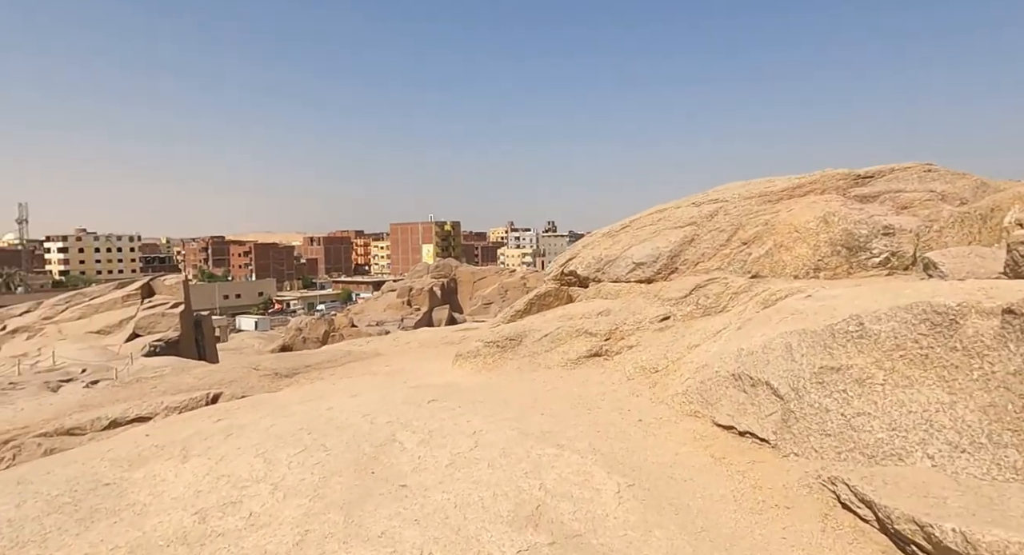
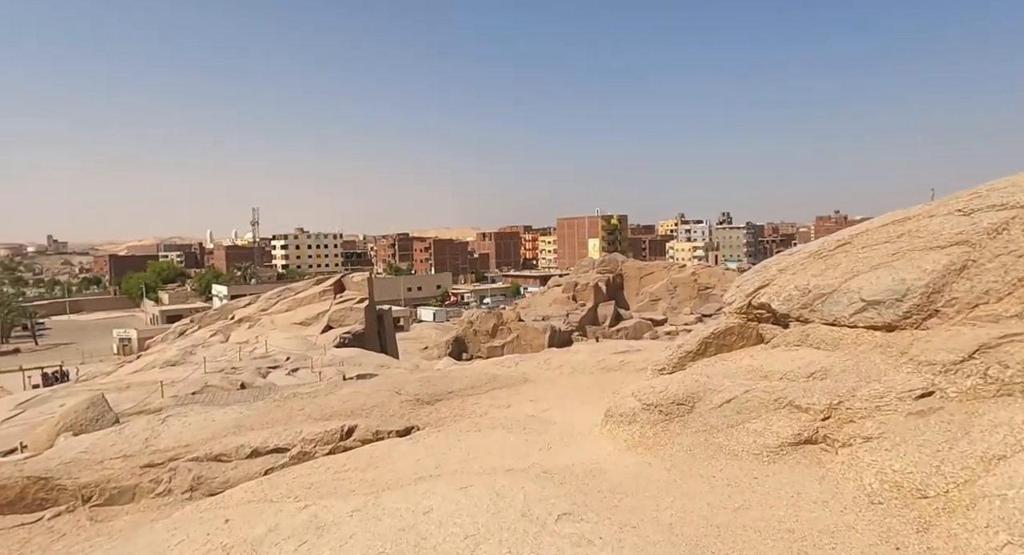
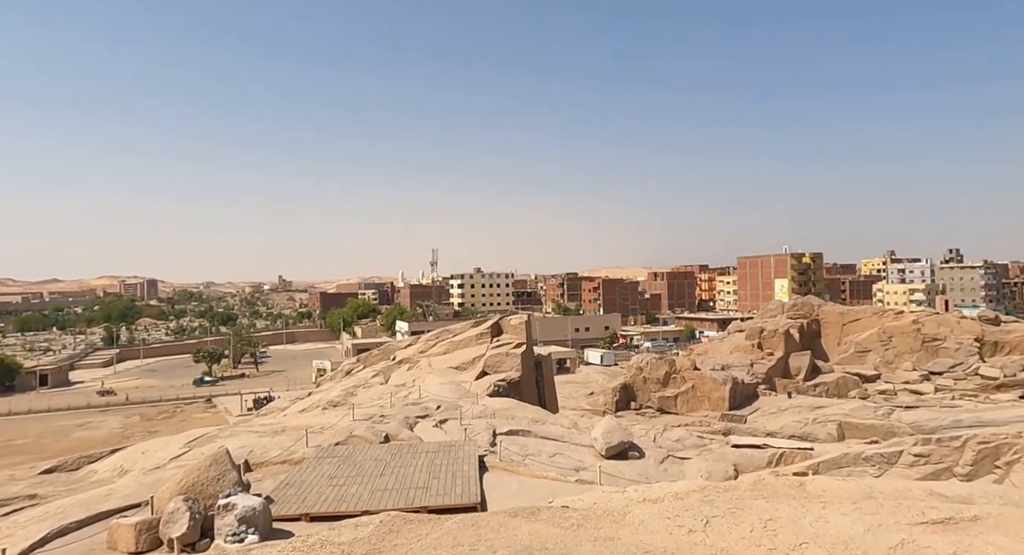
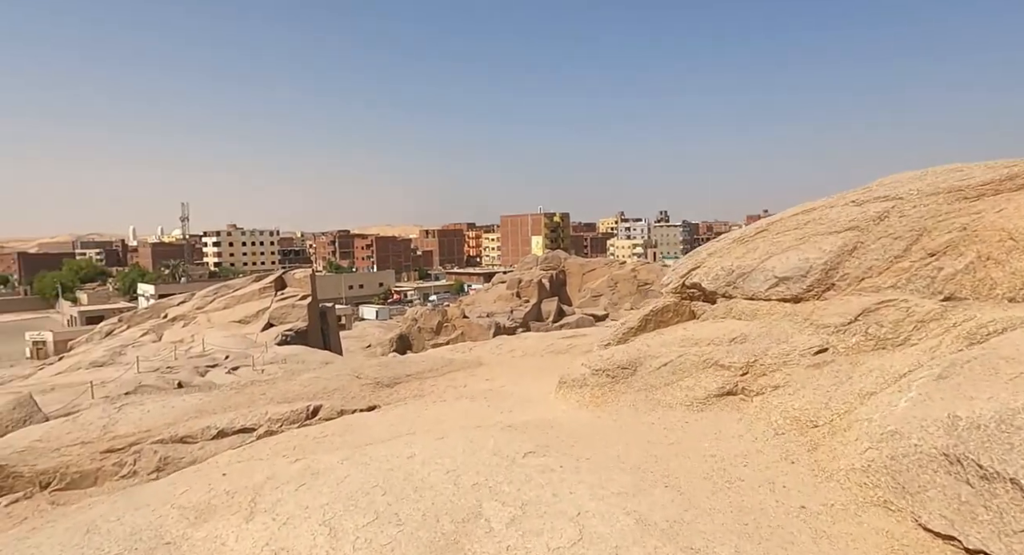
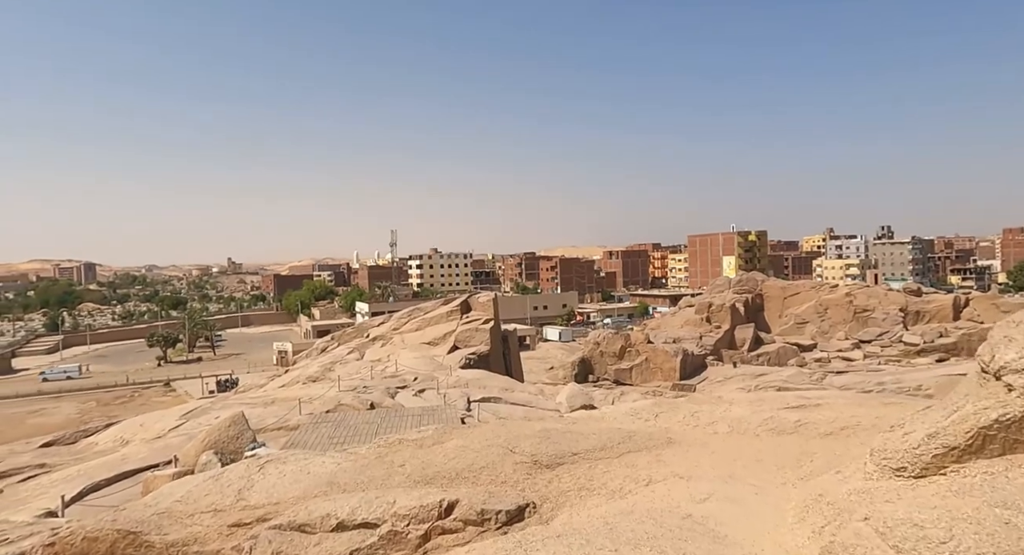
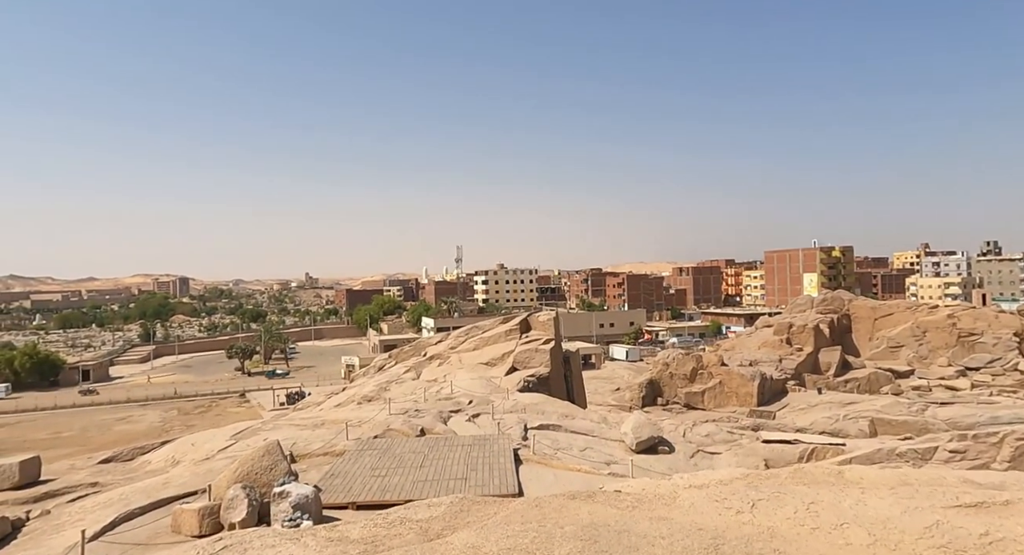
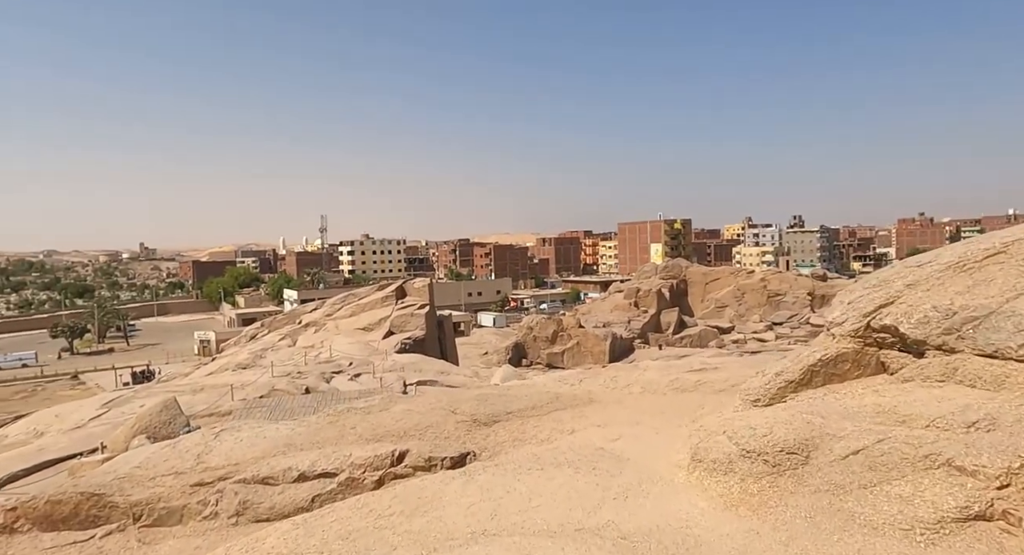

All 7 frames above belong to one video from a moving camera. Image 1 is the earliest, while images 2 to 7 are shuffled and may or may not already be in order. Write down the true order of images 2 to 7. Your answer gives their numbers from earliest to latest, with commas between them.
4, 2, 7, 5, 6, 3
